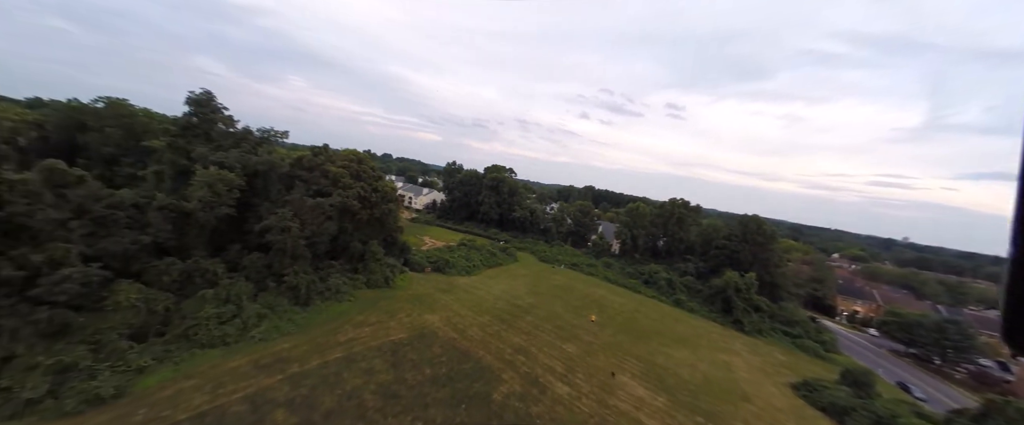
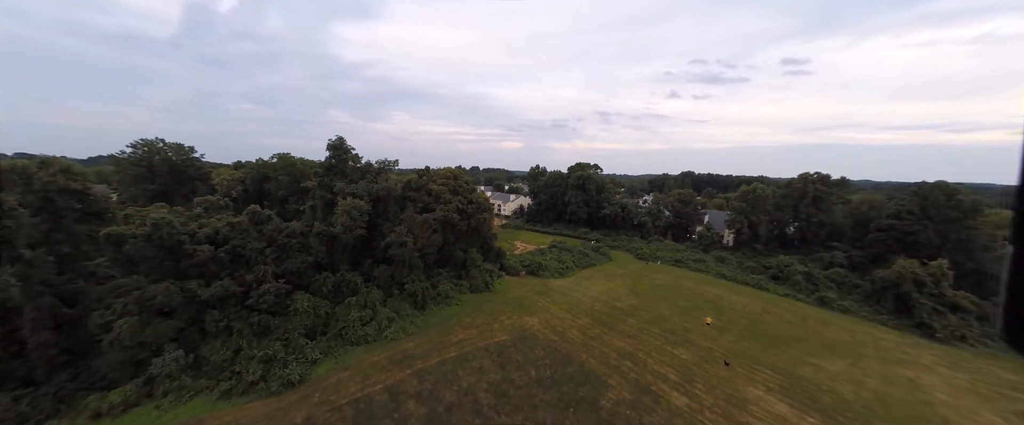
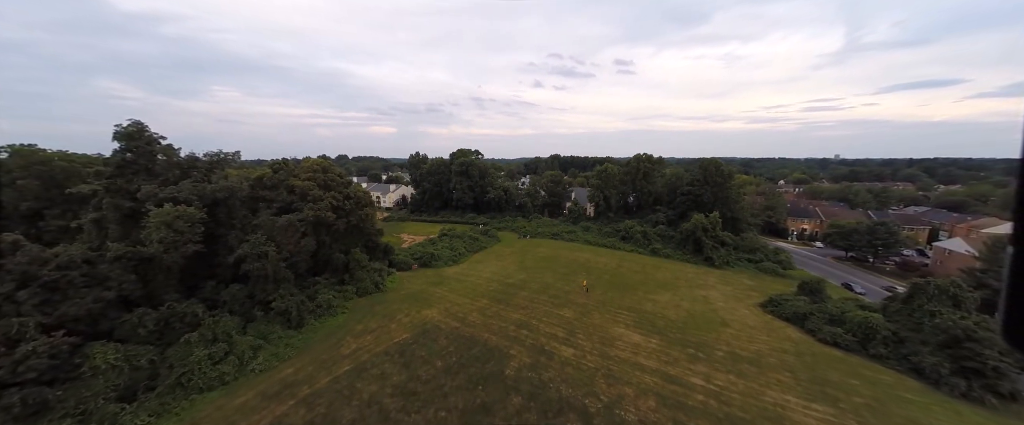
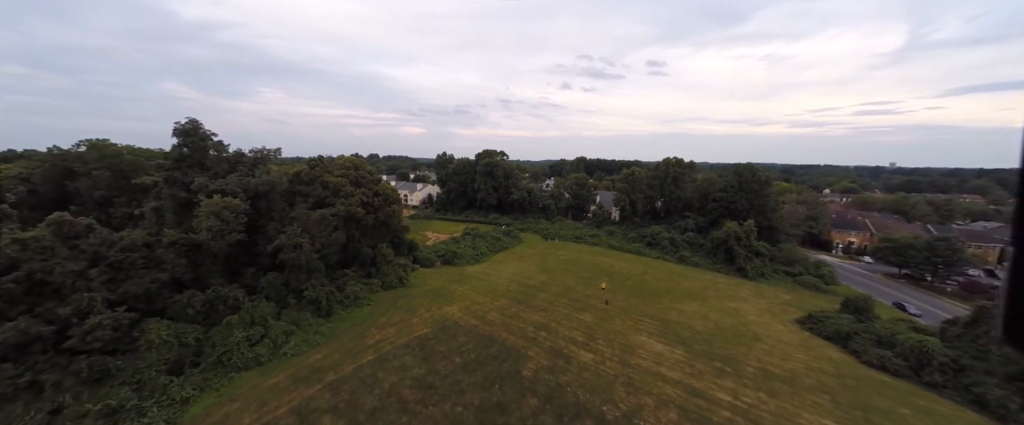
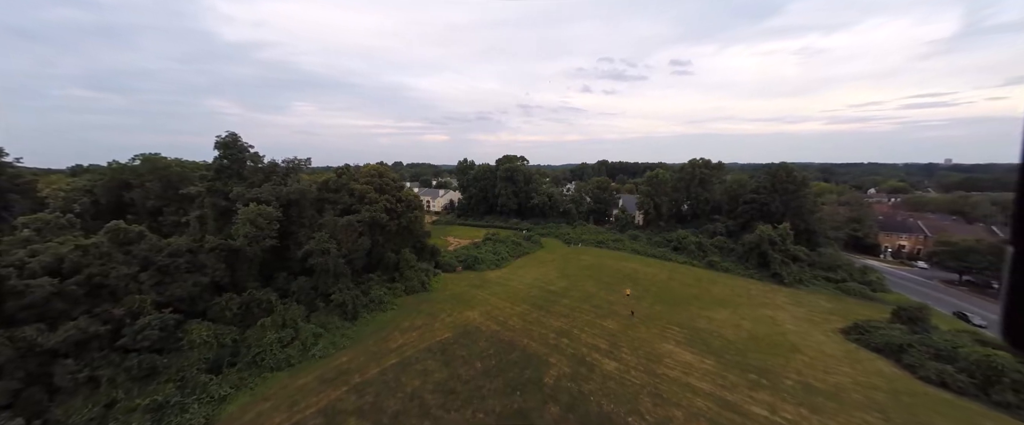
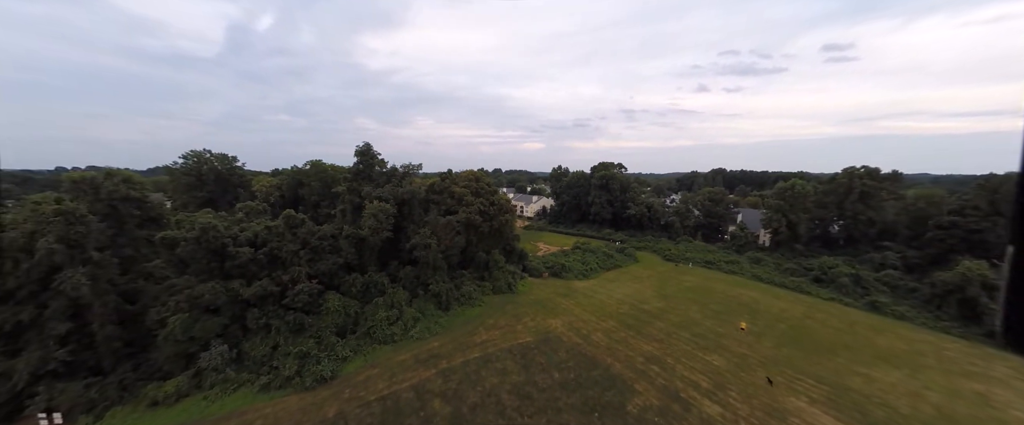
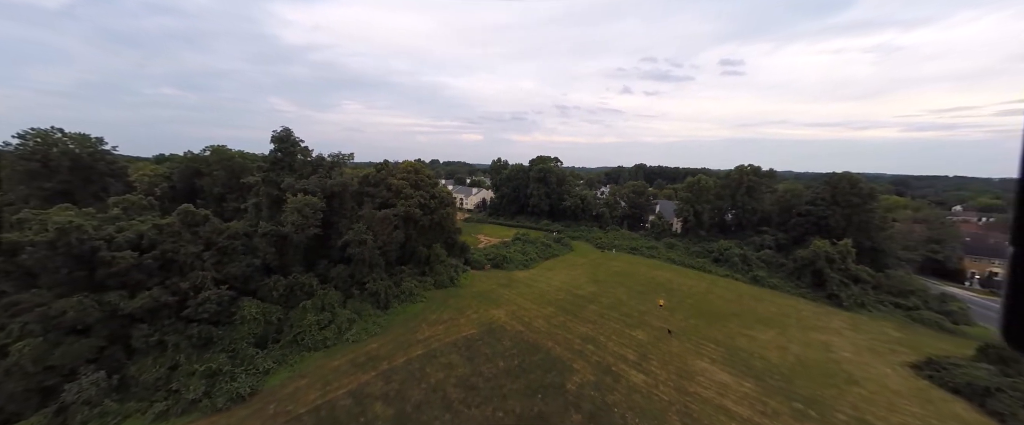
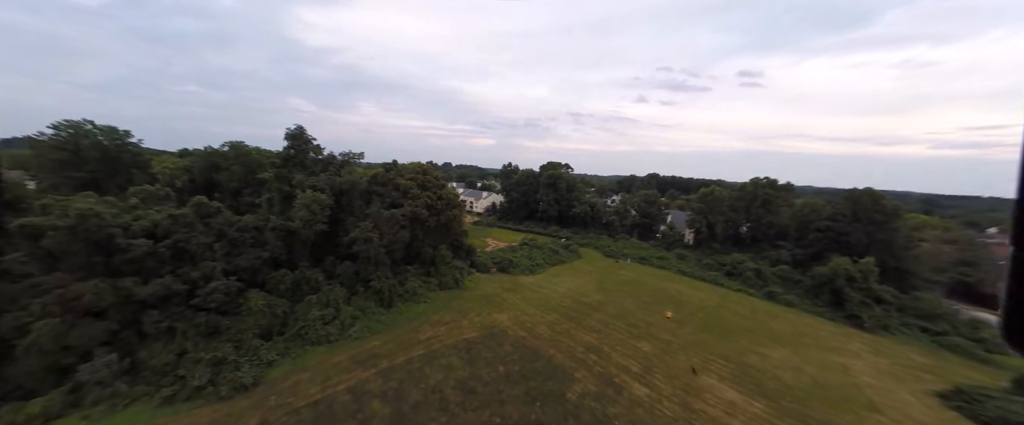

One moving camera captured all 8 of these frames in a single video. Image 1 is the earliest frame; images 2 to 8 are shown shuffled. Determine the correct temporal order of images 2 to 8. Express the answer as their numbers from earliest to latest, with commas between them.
8, 6, 2, 7, 5, 4, 3
